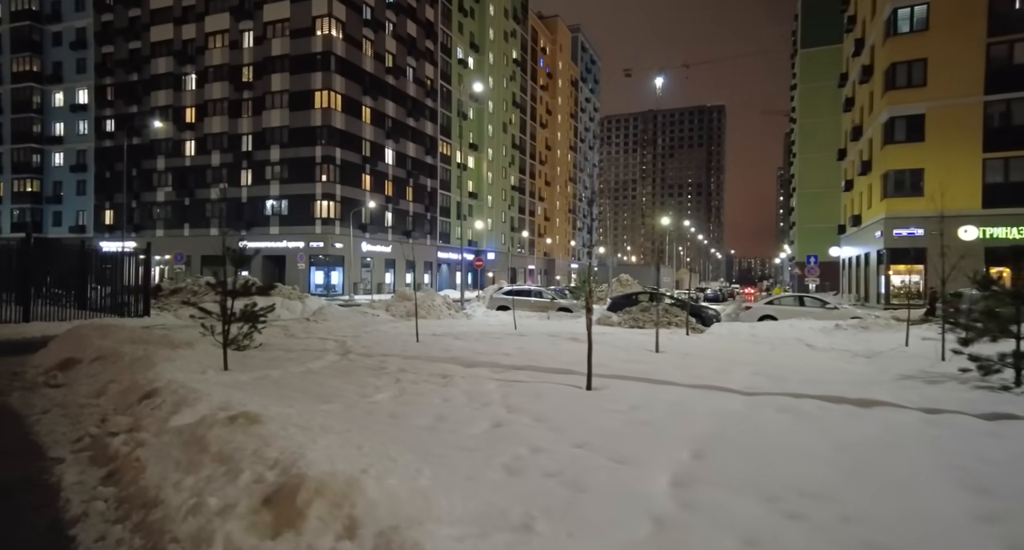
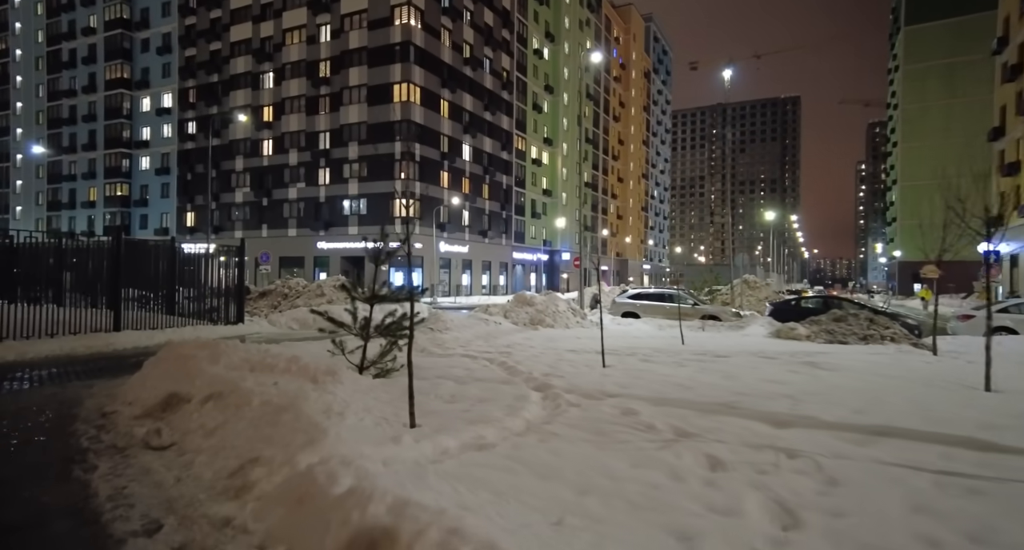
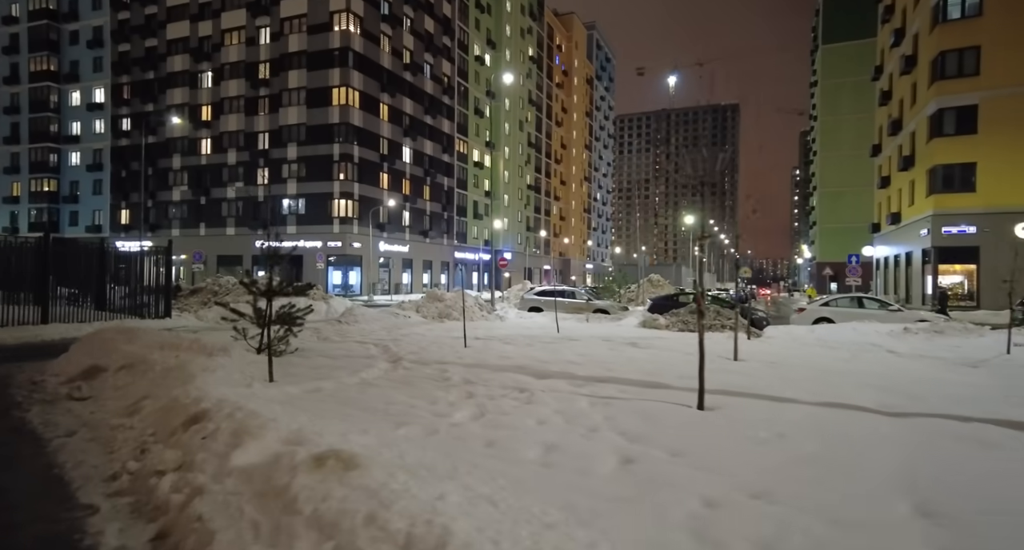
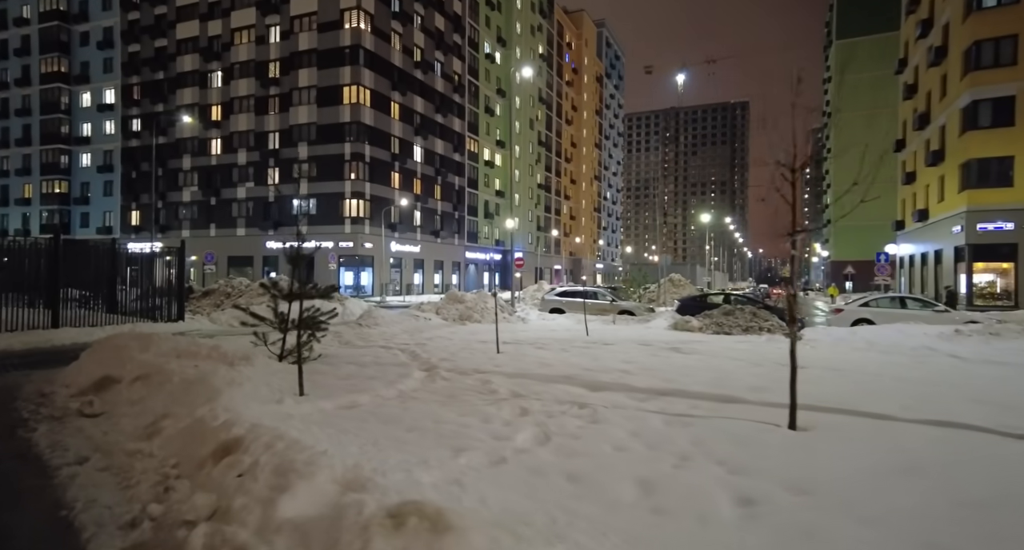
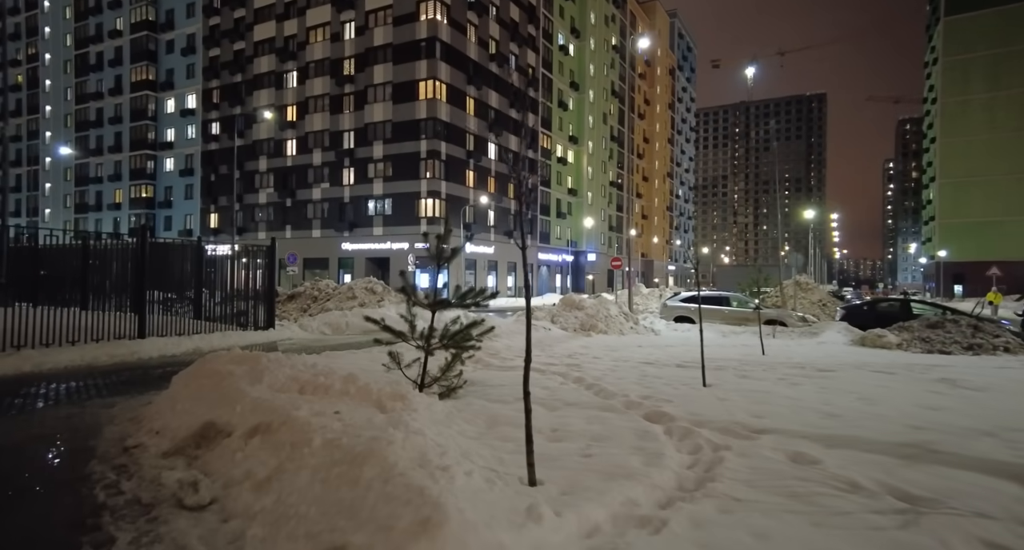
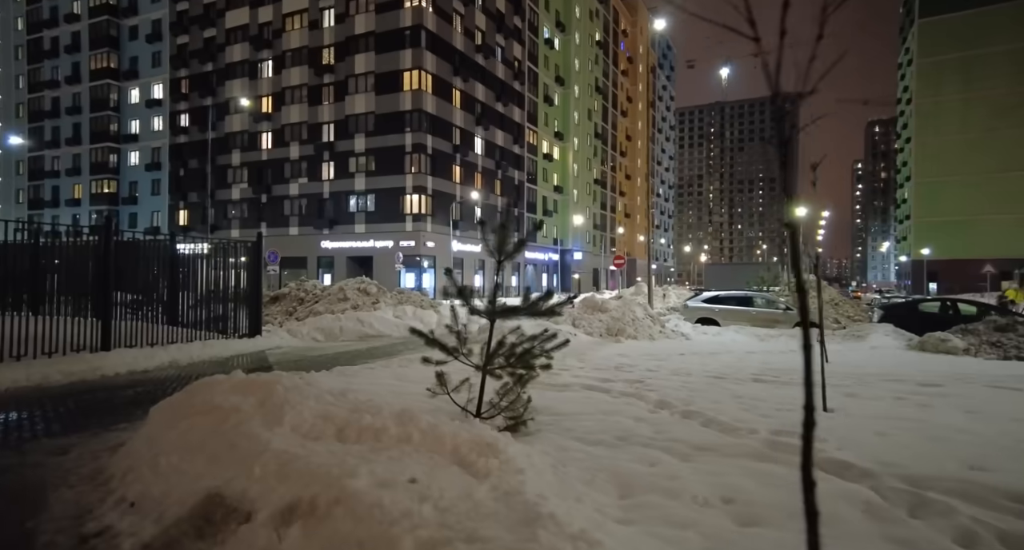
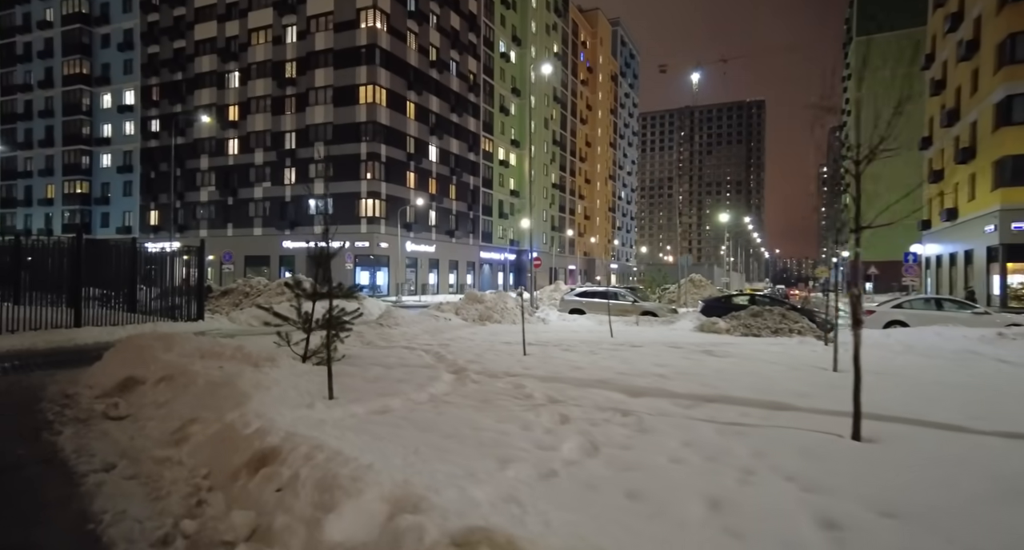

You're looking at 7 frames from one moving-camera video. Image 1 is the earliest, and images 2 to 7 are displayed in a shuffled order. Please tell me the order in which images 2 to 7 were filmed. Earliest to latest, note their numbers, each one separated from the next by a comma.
3, 4, 7, 2, 5, 6
